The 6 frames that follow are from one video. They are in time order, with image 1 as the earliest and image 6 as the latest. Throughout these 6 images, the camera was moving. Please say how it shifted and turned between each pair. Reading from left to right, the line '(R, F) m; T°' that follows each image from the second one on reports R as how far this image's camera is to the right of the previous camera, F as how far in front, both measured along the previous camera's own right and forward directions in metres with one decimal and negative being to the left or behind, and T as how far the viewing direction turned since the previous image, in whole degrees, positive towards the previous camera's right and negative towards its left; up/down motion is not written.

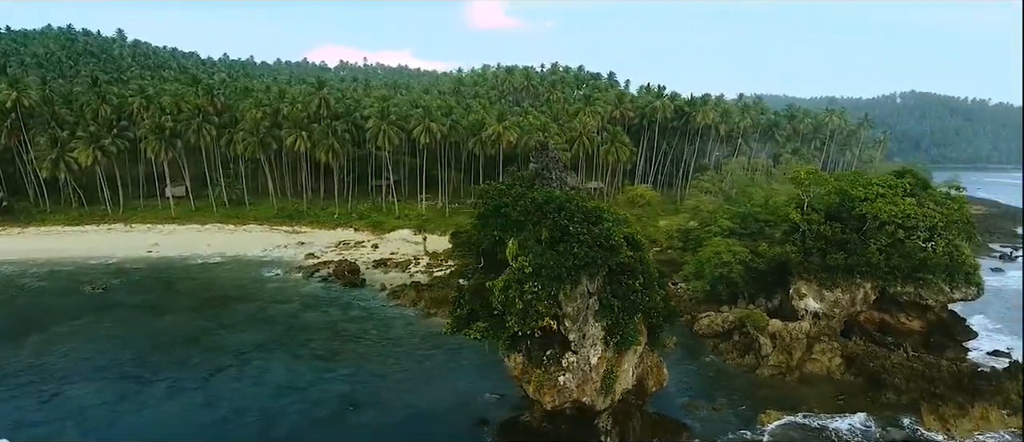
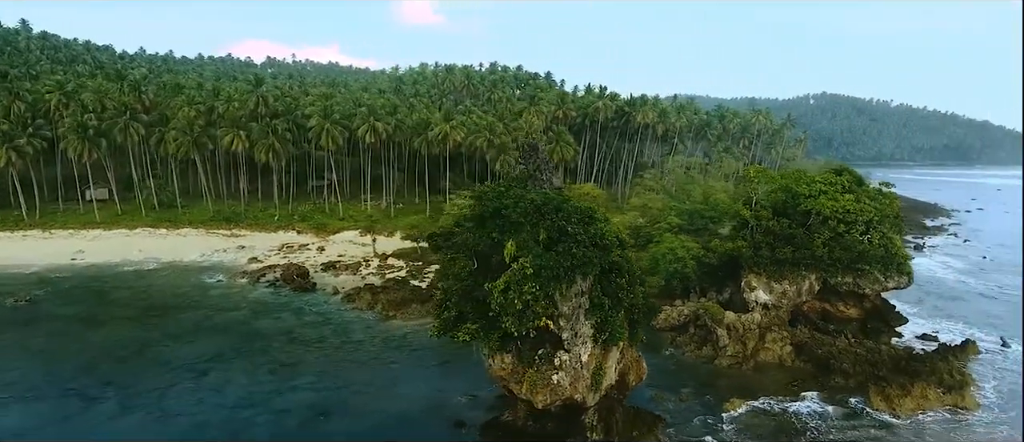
(-1.9, 0.0) m; +6°
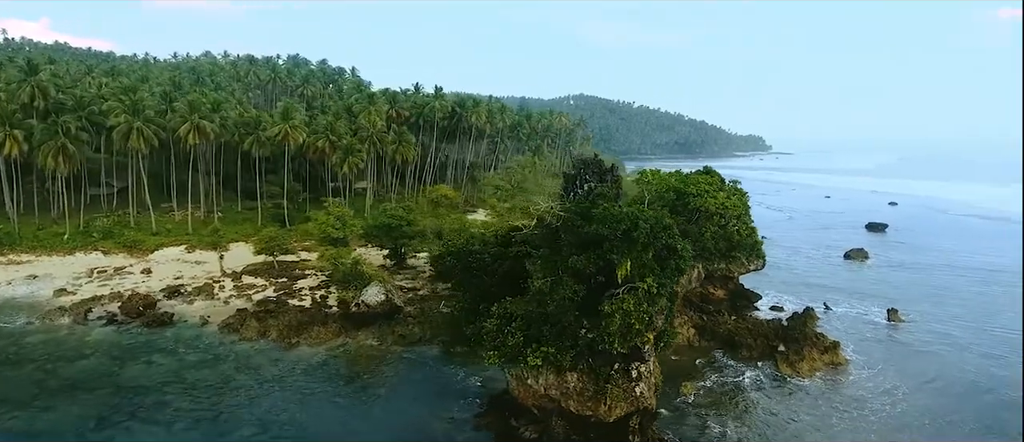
(-9.3, +2.4) m; +21°
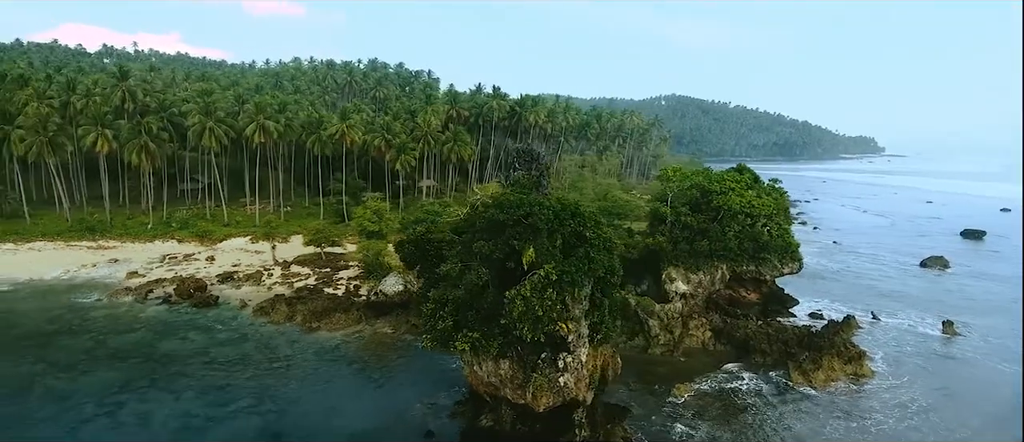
(+5.4, 0.0) m; -9°
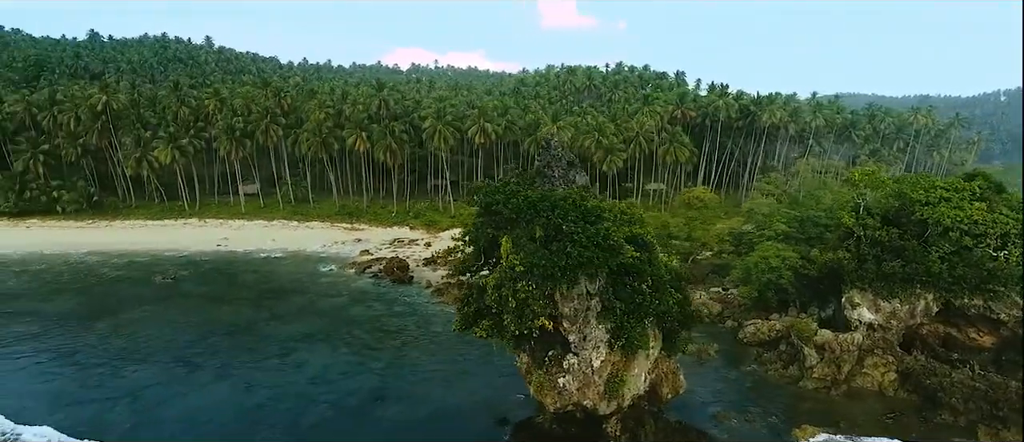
(+8.0, +2.0) m; -25°
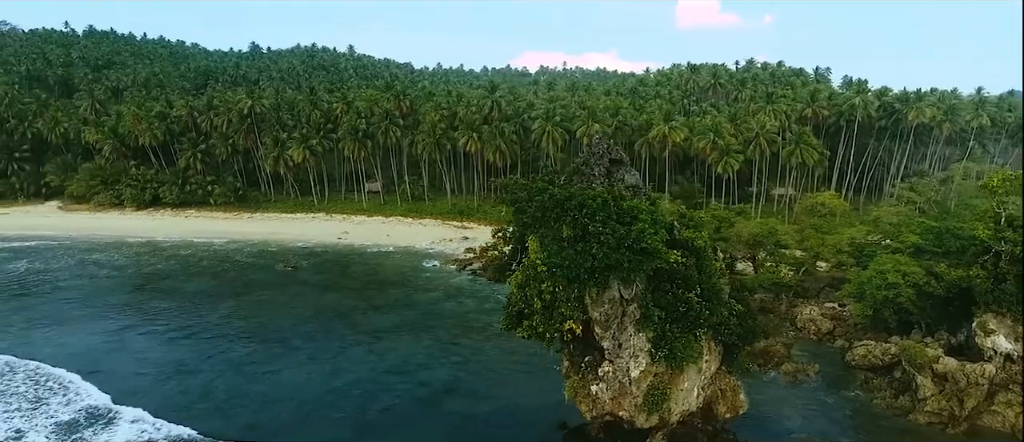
(+2.7, +0.7) m; -12°
